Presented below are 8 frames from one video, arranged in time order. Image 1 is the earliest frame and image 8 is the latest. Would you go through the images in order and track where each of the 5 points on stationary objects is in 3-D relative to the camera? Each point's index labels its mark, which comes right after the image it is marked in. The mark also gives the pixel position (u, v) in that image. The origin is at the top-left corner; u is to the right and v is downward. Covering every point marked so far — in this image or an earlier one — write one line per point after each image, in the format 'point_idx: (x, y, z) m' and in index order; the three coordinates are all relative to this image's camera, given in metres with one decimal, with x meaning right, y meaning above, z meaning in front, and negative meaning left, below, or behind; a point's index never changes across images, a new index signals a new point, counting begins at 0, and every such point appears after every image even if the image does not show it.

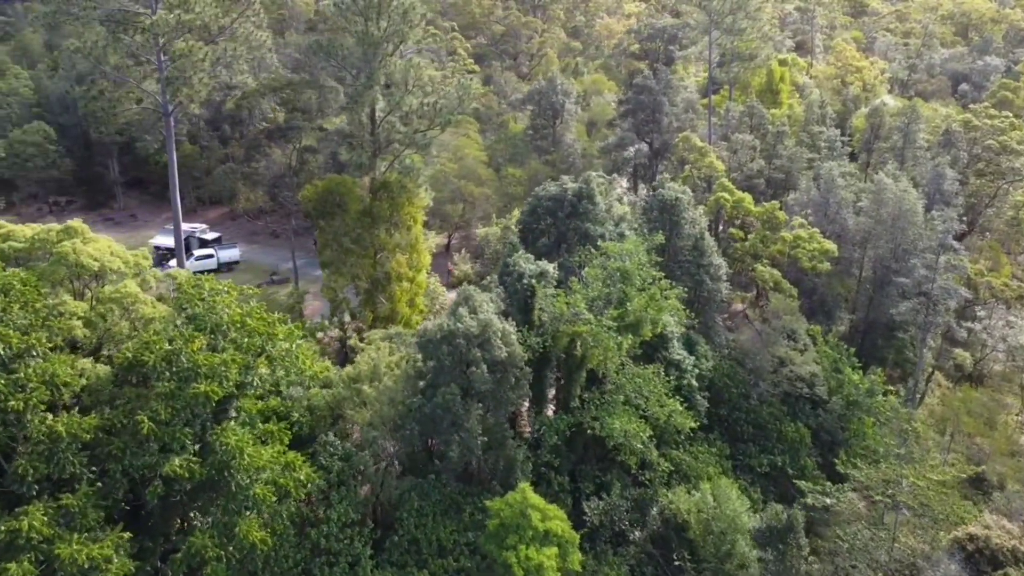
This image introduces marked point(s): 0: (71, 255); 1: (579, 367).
0: (-7.7, +0.5, +13.9) m
1: (+1.6, -1.9, +19.0) m
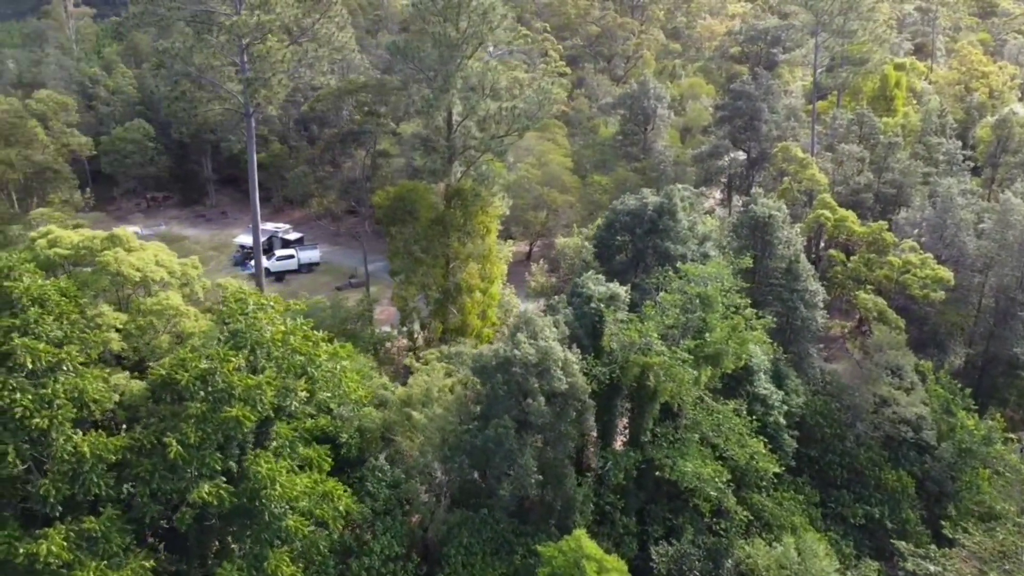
0: (-6.7, +0.4, +13.3) m
1: (+3.0, -2.4, +17.4) m
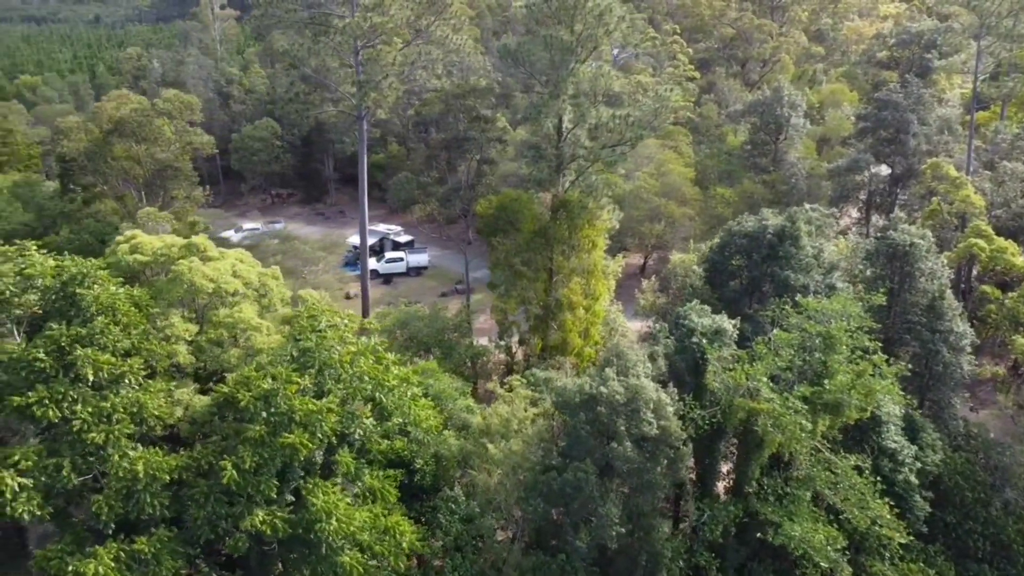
0: (-5.3, +0.2, +13.0) m
1: (+4.8, -3.1, +15.5) m
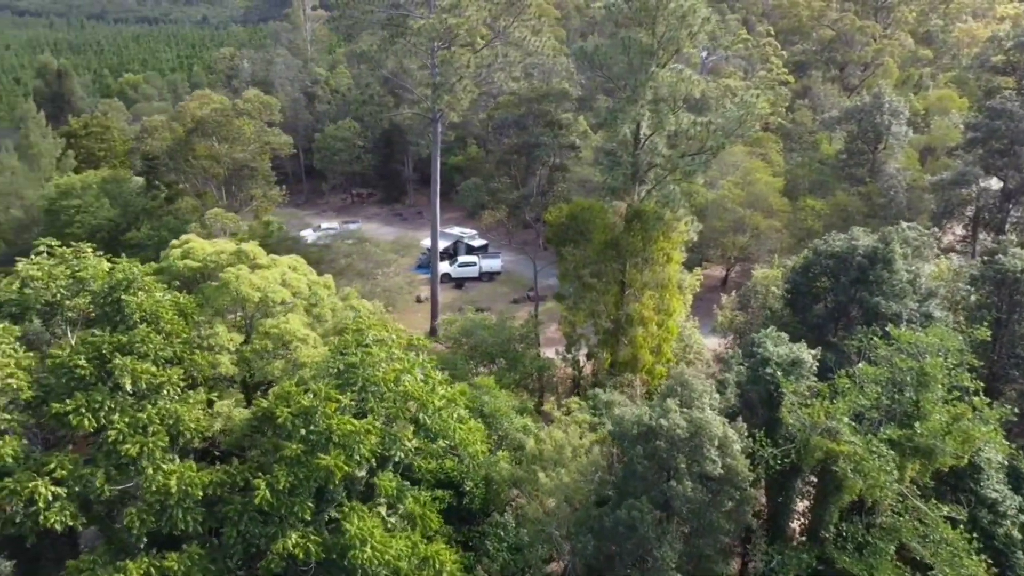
0: (-4.4, +0.1, +12.7) m
1: (+5.7, -3.6, +14.1) m
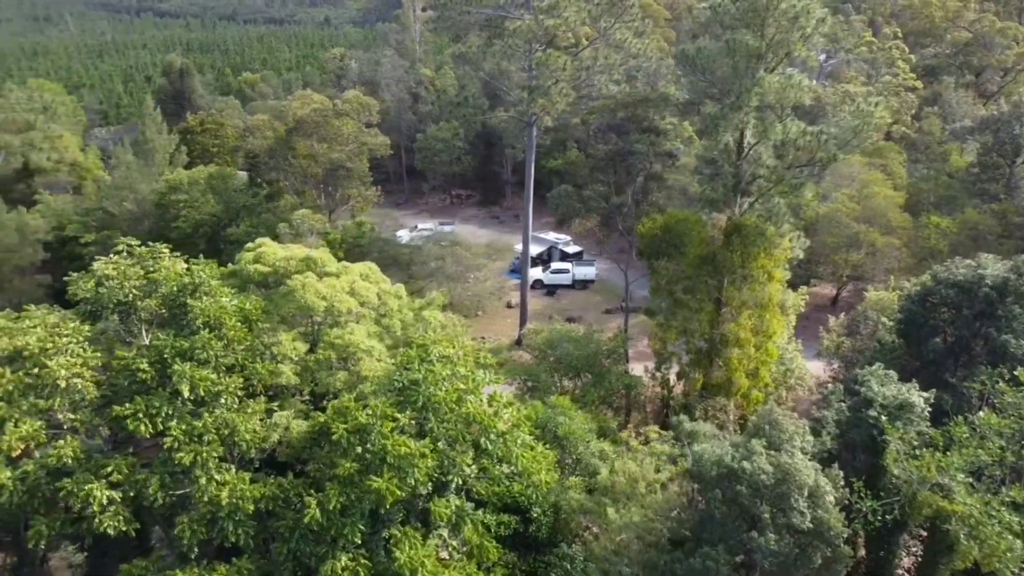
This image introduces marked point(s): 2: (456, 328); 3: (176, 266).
0: (-3.3, 0.0, +12.4) m
1: (+6.8, -4.1, +12.5) m
2: (-1.1, -0.8, +15.3) m
3: (-5.4, +0.4, +12.9) m
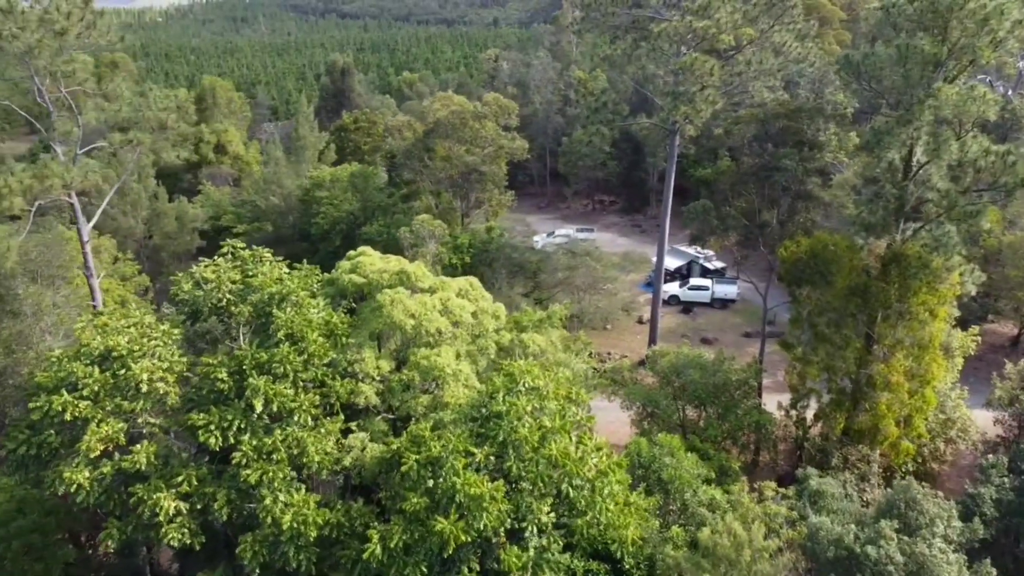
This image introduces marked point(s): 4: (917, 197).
0: (-1.8, -0.3, +11.8) m
1: (+7.8, -5.0, +10.0) m
2: (+0.8, -1.2, +14.2) m
3: (-3.8, +0.3, +12.7) m
4: (+9.3, +2.1, +18.3) m
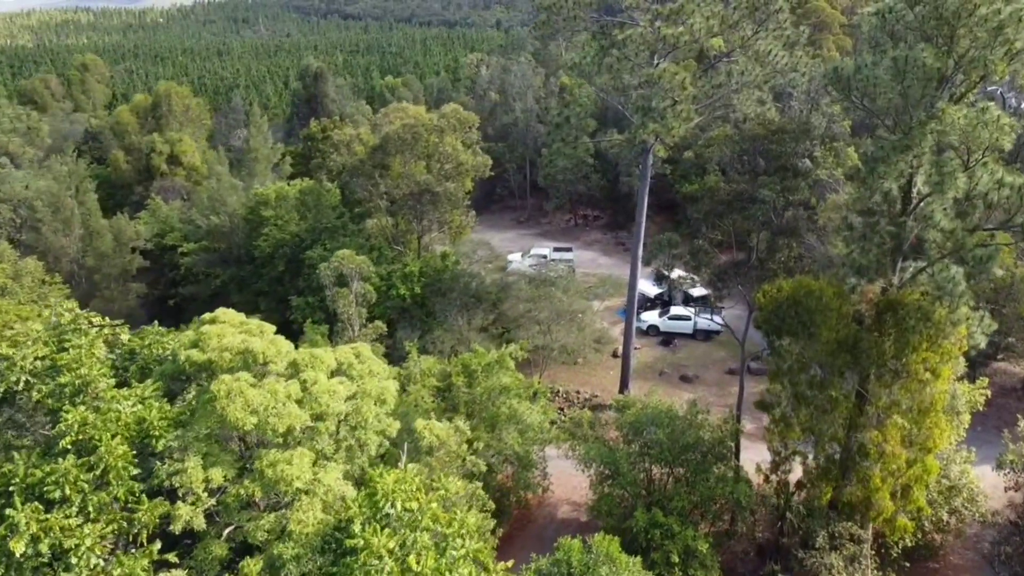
0: (-3.3, -1.2, +9.1) m
1: (+6.3, -6.0, +7.3) m
2: (-0.6, -2.2, +11.5) m
3: (-5.2, -0.7, +10.1) m
4: (+7.9, +1.0, +15.6) m
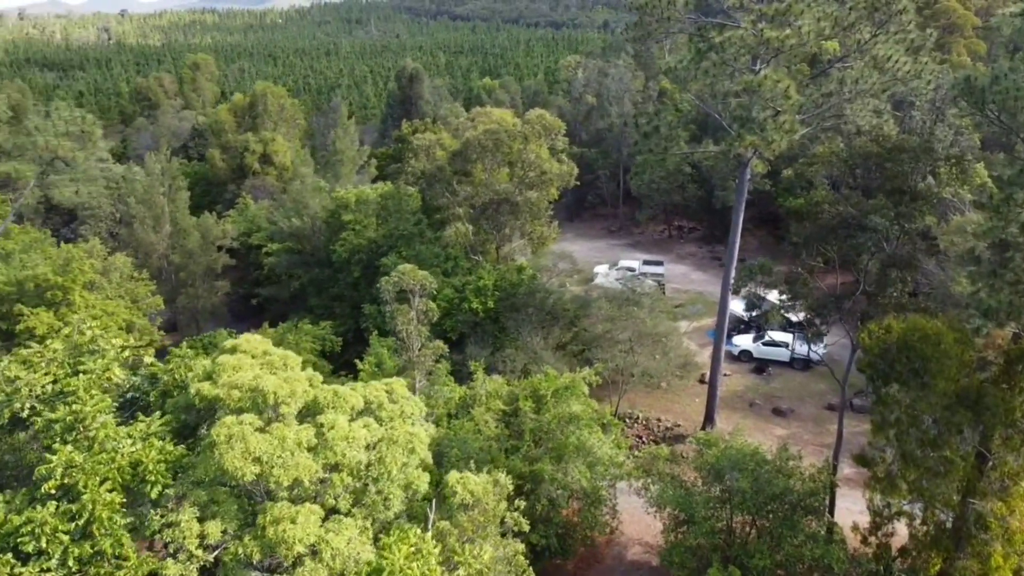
0: (-2.9, -1.6, +8.1) m
1: (+6.2, -6.8, +5.2) m
2: (0.0, -2.6, +10.2) m
3: (-4.7, -1.0, +9.3) m
4: (+9.1, +0.2, +13.2) m
